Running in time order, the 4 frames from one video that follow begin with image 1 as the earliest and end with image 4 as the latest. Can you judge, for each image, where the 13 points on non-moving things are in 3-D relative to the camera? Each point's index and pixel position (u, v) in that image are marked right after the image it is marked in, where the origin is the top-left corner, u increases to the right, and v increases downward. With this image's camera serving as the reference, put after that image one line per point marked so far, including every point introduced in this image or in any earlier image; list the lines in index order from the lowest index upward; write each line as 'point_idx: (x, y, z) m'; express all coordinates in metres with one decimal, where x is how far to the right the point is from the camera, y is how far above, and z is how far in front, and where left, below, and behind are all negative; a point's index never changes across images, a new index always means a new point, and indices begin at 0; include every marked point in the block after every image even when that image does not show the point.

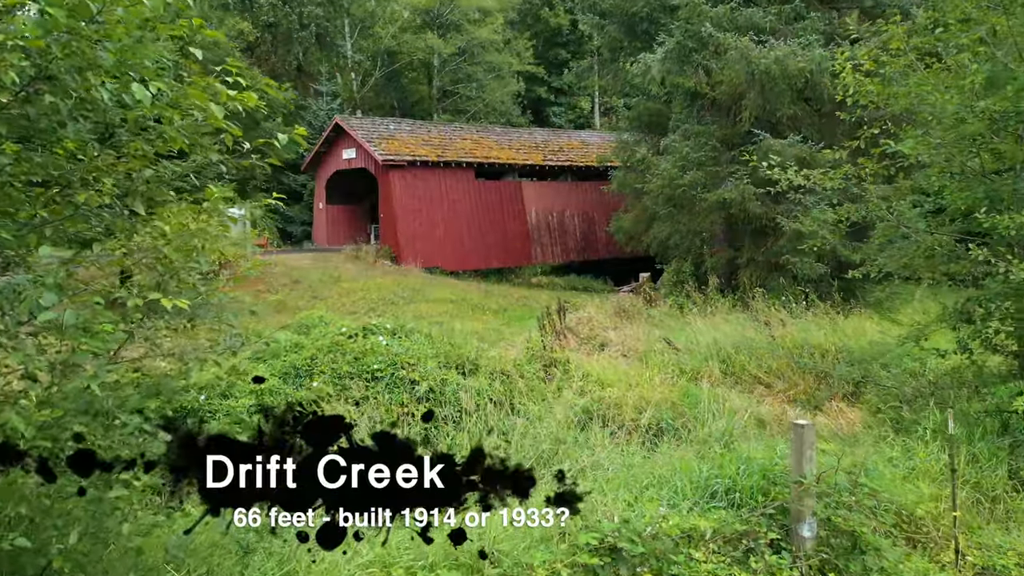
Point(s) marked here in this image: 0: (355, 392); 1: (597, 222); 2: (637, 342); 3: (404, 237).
0: (-1.1, -0.8, +6.0) m
1: (+2.0, +1.5, +19.0) m
2: (+1.3, -0.6, +8.3) m
3: (-2.1, +1.0, +15.8) m
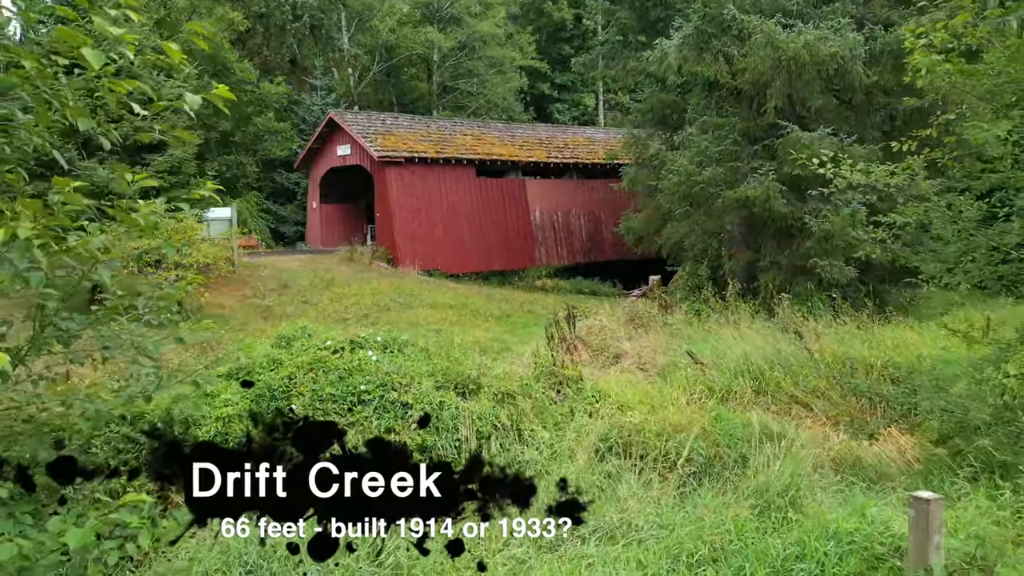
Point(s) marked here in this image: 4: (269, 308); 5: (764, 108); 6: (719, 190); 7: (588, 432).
0: (-1.1, -0.8, +5.2) m
1: (+2.0, +1.4, +18.2) m
2: (+1.3, -0.6, +7.5) m
3: (-2.0, +0.9, +15.0) m
4: (-3.1, -0.3, +10.5) m
5: (+3.0, +2.1, +9.8) m
6: (+2.4, +1.1, +9.8) m
7: (+0.5, -0.9, +5.4) m
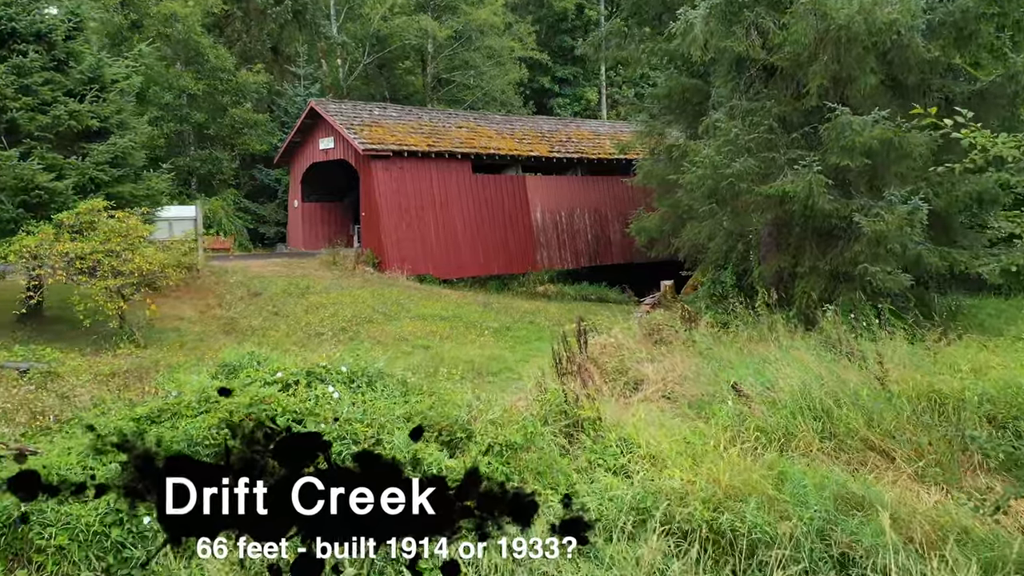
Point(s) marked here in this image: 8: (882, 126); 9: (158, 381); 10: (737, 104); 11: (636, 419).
0: (-1.1, -0.9, +3.9) m
1: (+2.0, +1.3, +16.9) m
2: (+1.3, -0.8, +6.2) m
3: (-2.0, +0.8, +13.7) m
4: (-3.1, -0.4, +9.2) m
5: (+3.0, +2.0, +8.4) m
6: (+2.4, +1.0, +8.5) m
7: (+0.5, -1.0, +4.0) m
8: (+3.4, +1.5, +7.7) m
9: (-2.3, -0.6, +5.4) m
10: (+2.4, +2.0, +8.9) m
11: (+0.8, -0.8, +5.2) m
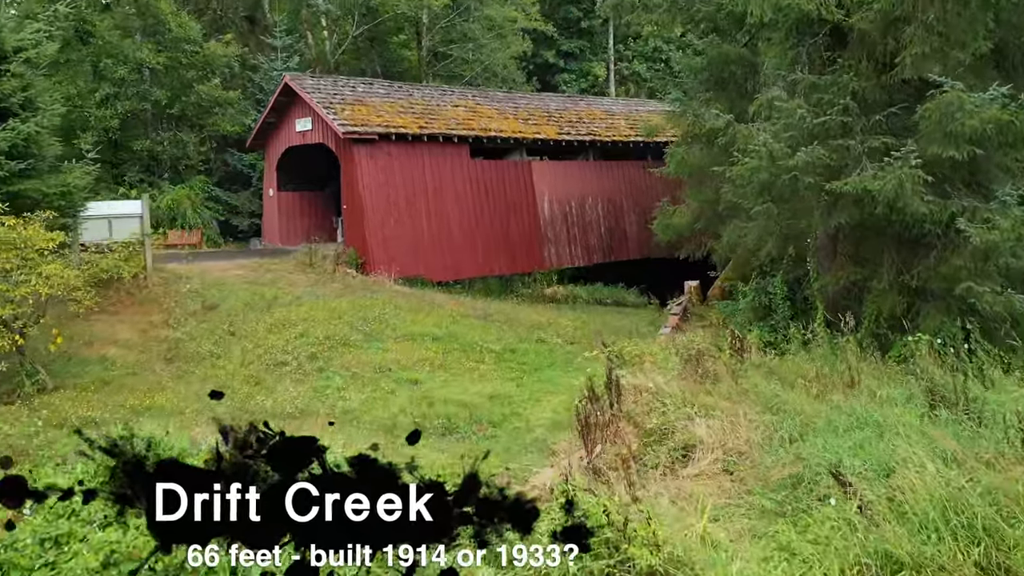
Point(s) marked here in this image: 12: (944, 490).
0: (-1.0, -1.2, +2.2) m
1: (+2.1, +1.4, +15.1) m
2: (+1.4, -1.0, +4.5) m
3: (-2.0, +0.8, +11.9) m
4: (-3.0, -0.5, +7.5) m
5: (+3.1, +1.9, +6.7) m
6: (+2.5, +0.9, +6.7) m
7: (+0.6, -1.3, +2.4) m
8: (+3.5, +1.3, +6.0) m
9: (-2.3, -0.9, +3.8) m
10: (+2.5, +1.8, +7.2) m
11: (+0.8, -1.1, +3.5) m
12: (+2.0, -0.9, +3.9) m
